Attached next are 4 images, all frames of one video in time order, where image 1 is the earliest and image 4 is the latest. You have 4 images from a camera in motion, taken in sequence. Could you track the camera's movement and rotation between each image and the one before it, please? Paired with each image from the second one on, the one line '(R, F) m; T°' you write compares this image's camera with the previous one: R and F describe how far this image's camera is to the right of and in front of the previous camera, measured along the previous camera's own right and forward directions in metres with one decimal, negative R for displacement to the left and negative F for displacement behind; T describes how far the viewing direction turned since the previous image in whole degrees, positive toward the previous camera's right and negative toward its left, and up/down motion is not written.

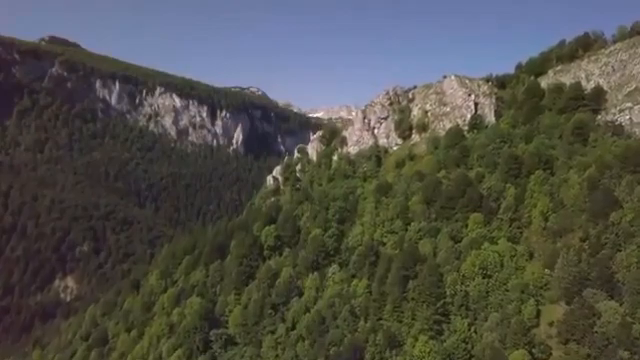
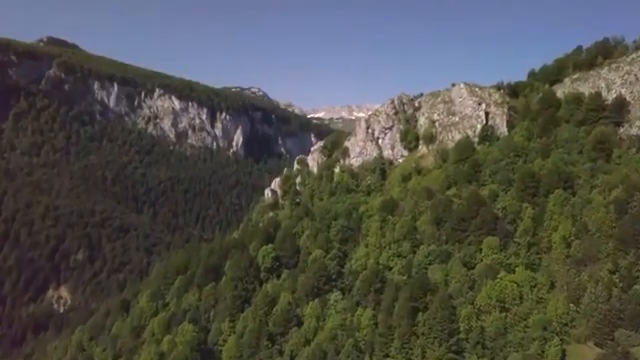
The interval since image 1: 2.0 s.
(0.0, +7.3) m; 0°
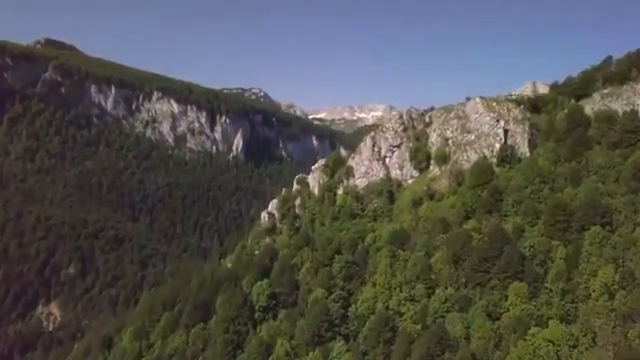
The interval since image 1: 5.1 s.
(+0.1, +11.0) m; 0°
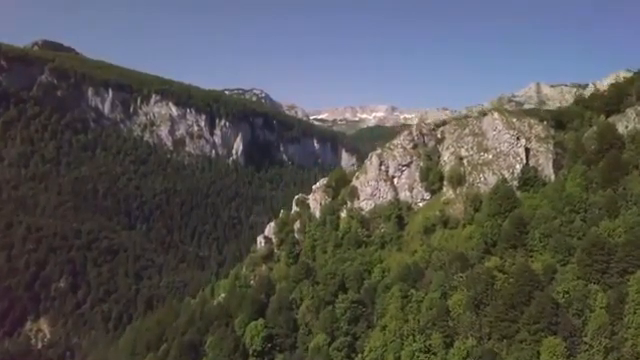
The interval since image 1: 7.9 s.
(0.0, +10.3) m; 0°
